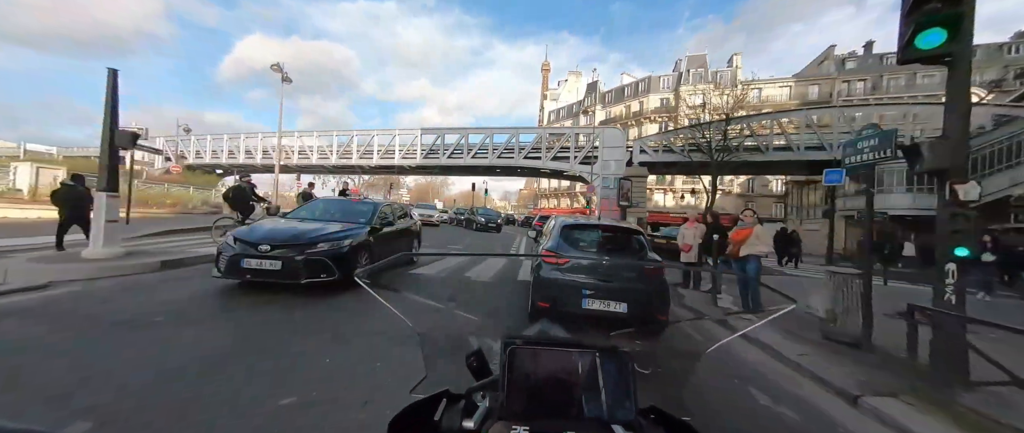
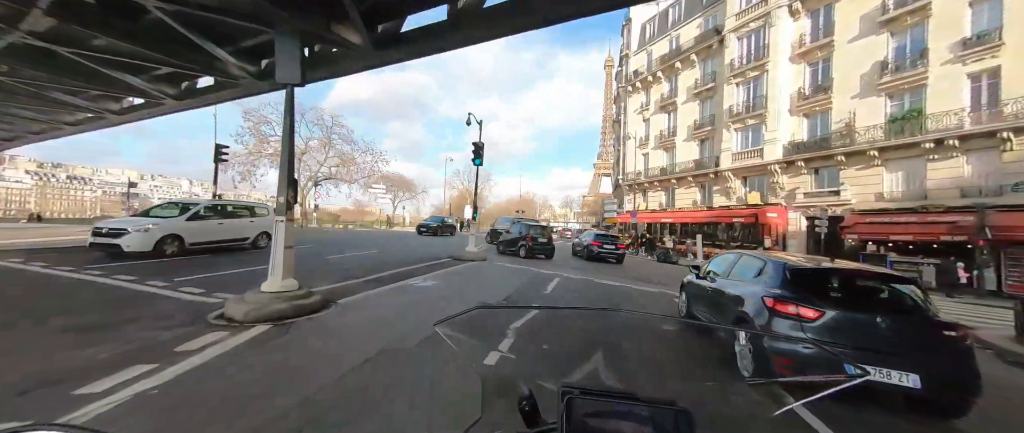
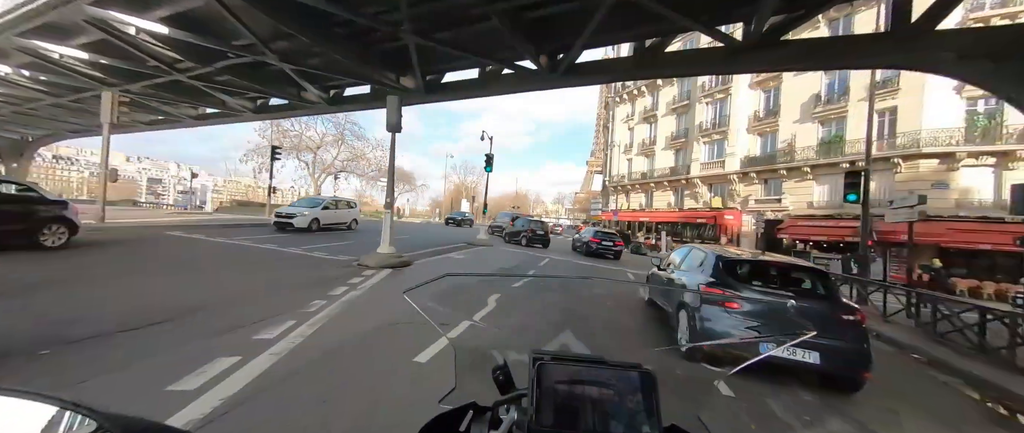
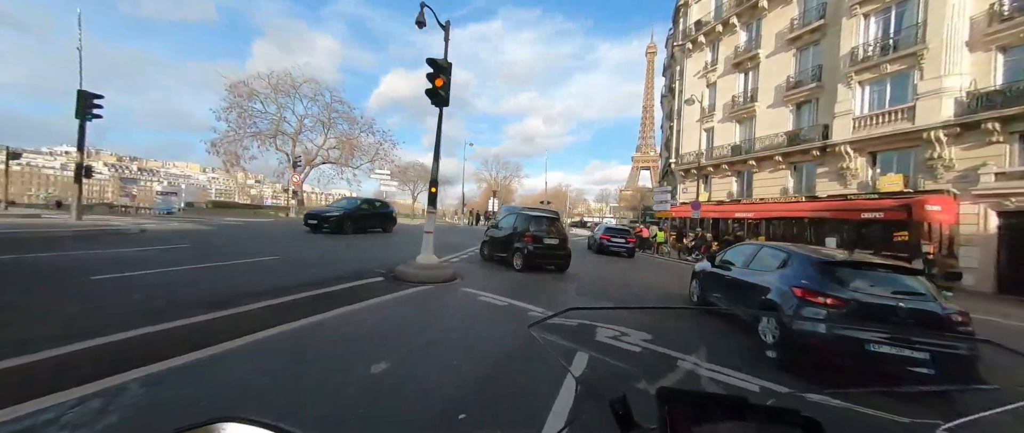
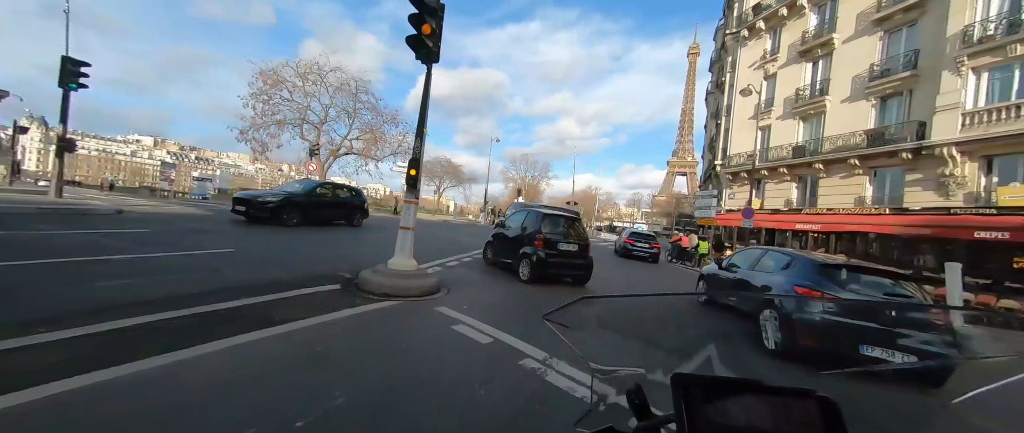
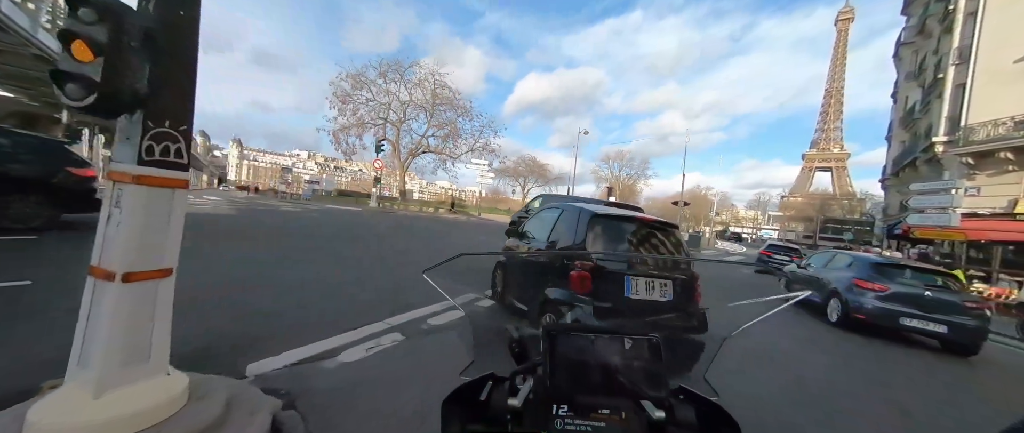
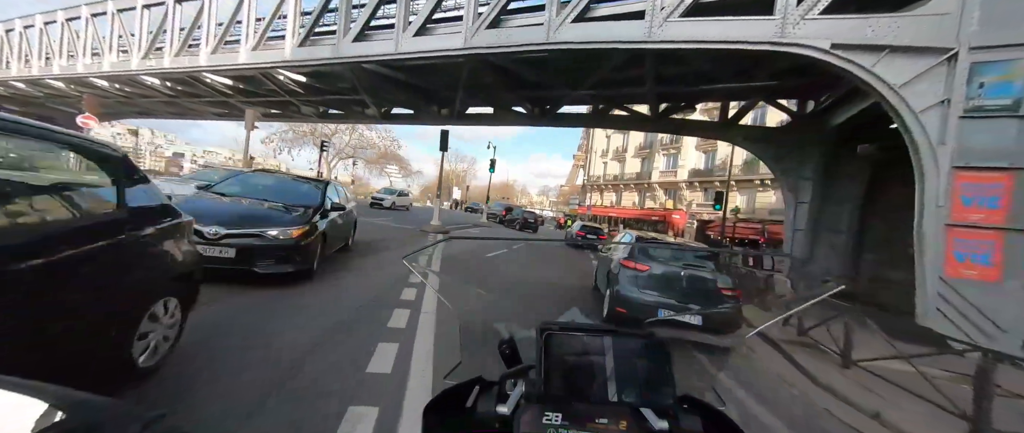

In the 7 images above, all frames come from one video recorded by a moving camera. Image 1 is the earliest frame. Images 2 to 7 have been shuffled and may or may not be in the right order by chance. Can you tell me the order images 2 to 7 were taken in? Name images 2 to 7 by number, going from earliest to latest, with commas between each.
7, 3, 2, 4, 5, 6
